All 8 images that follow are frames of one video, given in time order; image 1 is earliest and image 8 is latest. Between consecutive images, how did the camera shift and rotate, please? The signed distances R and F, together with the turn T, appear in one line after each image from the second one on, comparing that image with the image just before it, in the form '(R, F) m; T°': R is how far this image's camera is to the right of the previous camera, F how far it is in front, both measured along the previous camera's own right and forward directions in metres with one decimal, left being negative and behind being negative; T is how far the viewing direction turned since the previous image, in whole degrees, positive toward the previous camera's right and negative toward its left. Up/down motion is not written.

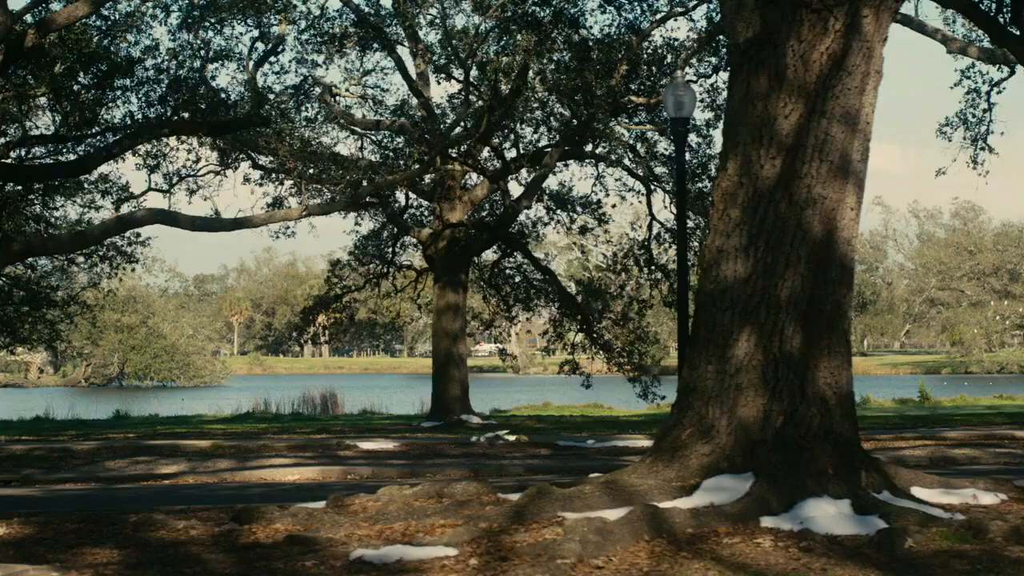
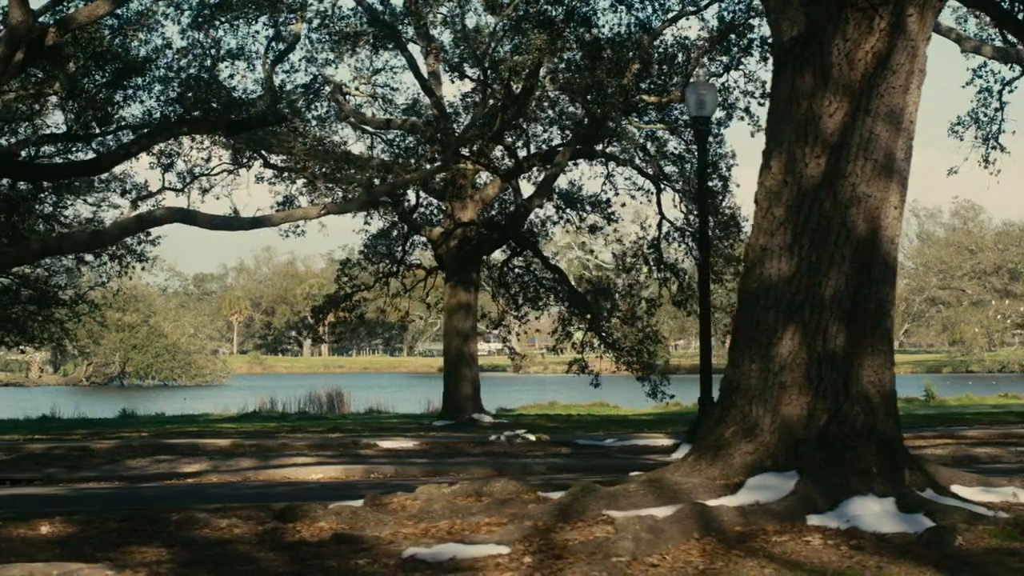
(-0.3, 0.0) m; 0°
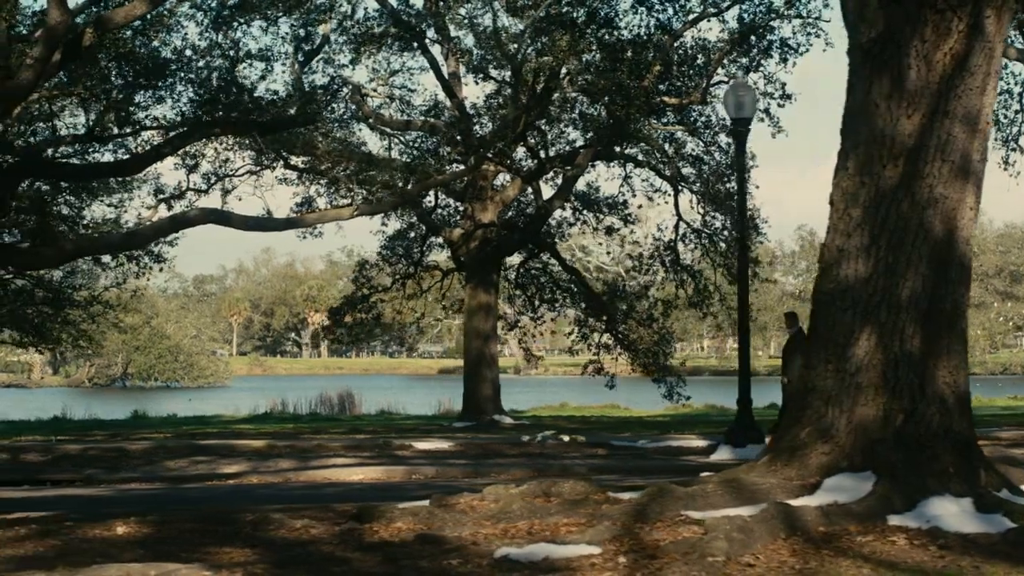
(-0.5, 0.0) m; 0°
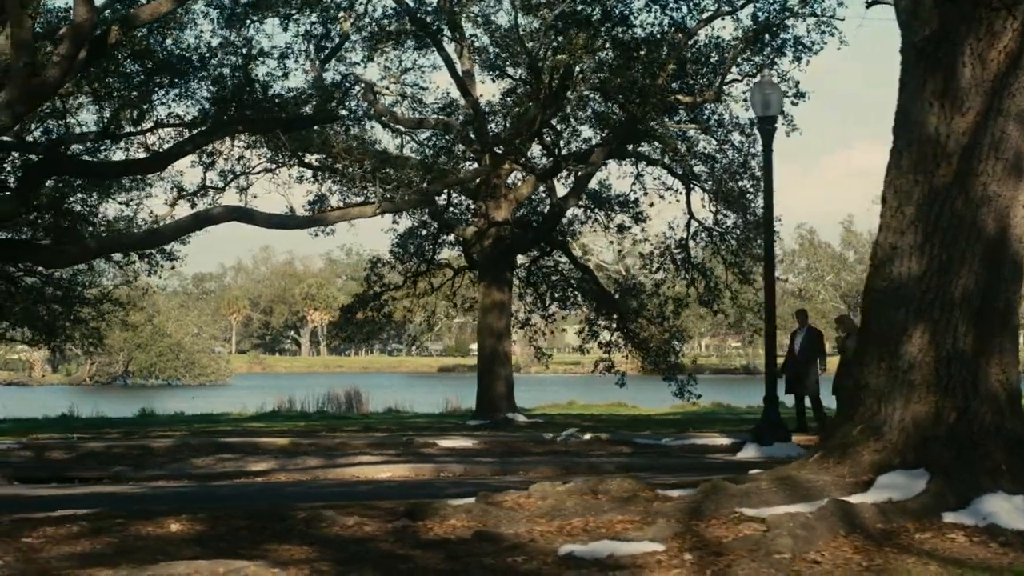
(-0.3, 0.0) m; 0°
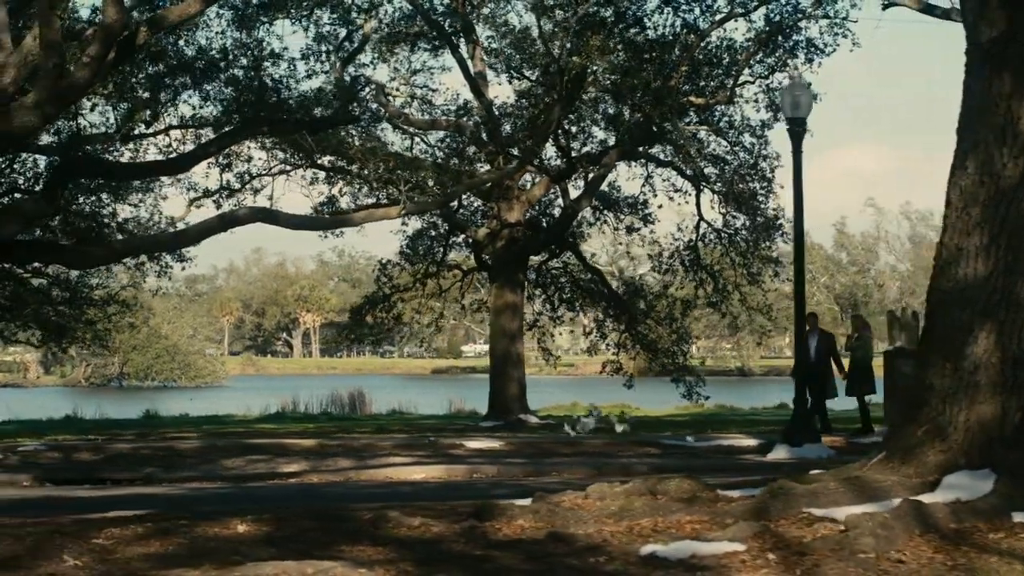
(-0.4, 0.0) m; 0°
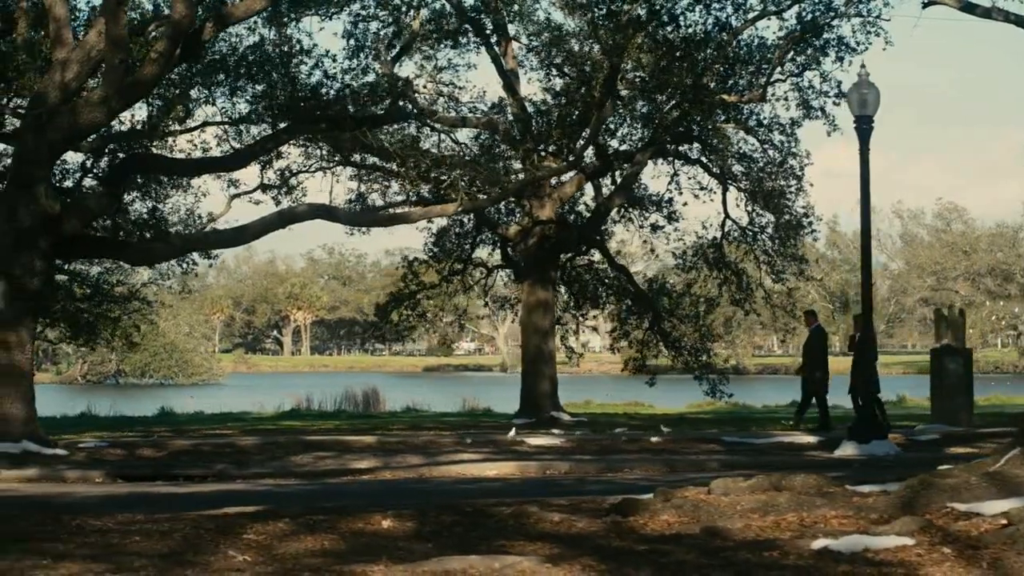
(-0.9, 0.0) m; +1°
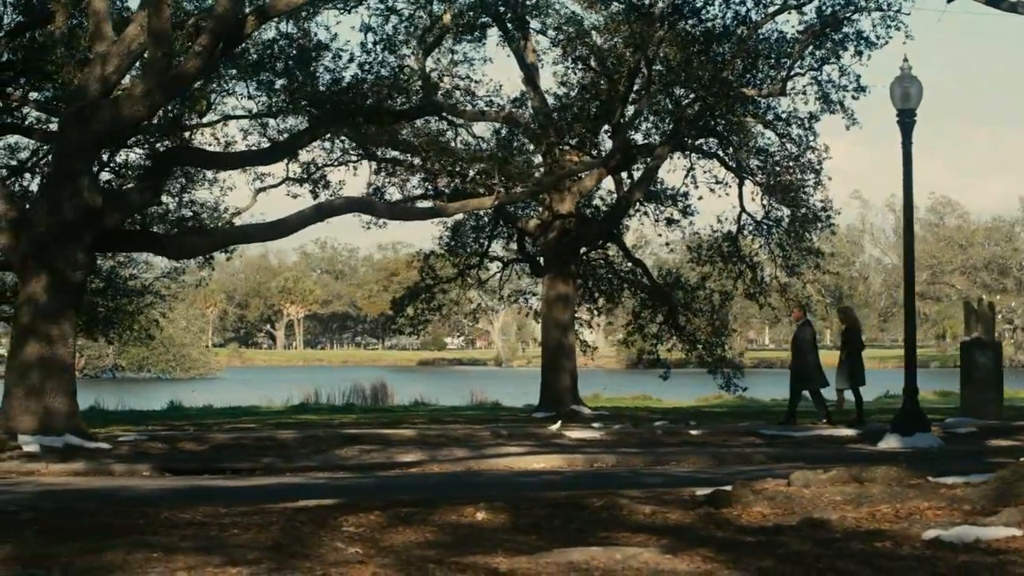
(-0.6, 0.0) m; +1°
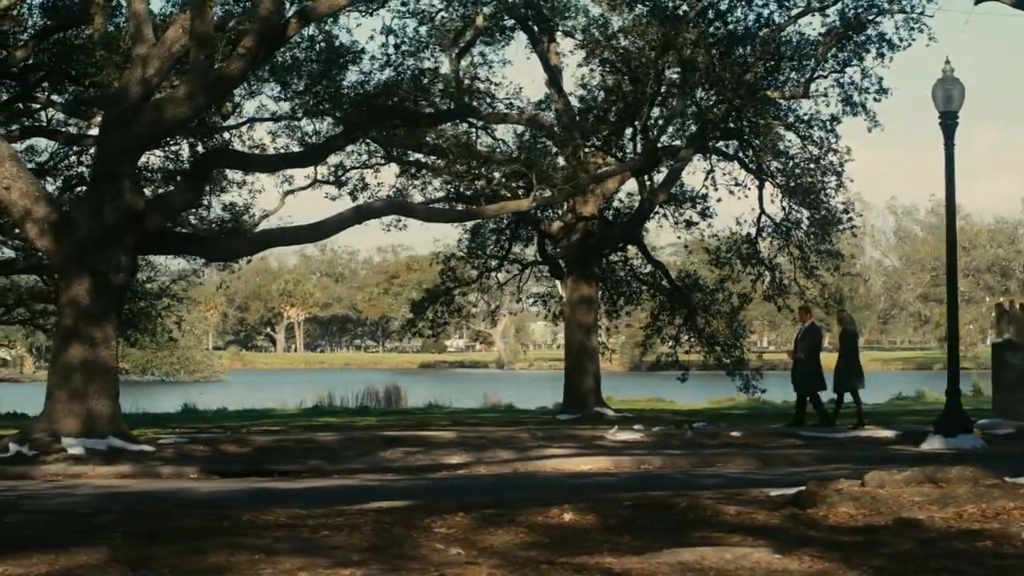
(-0.5, 0.0) m; 0°
